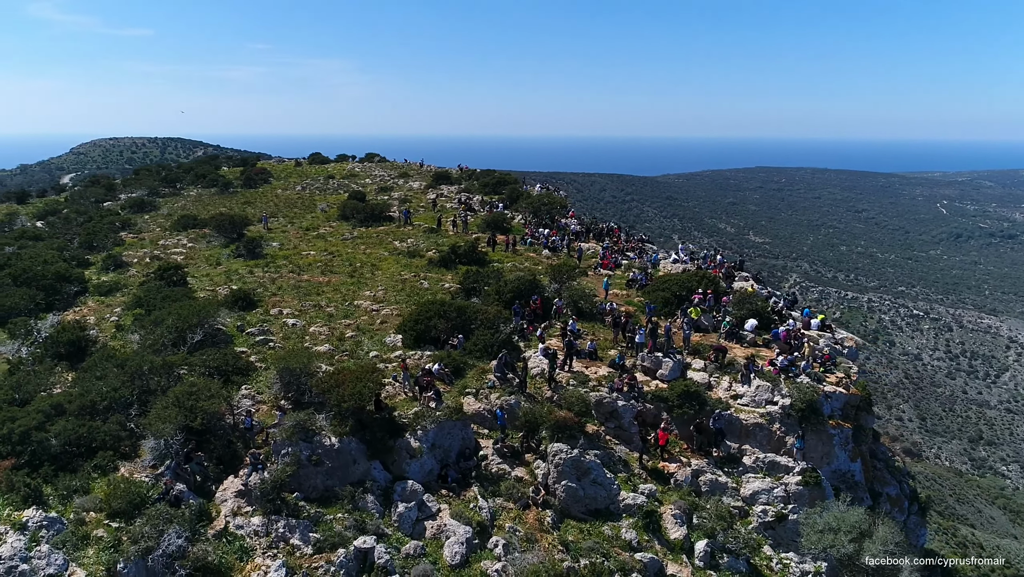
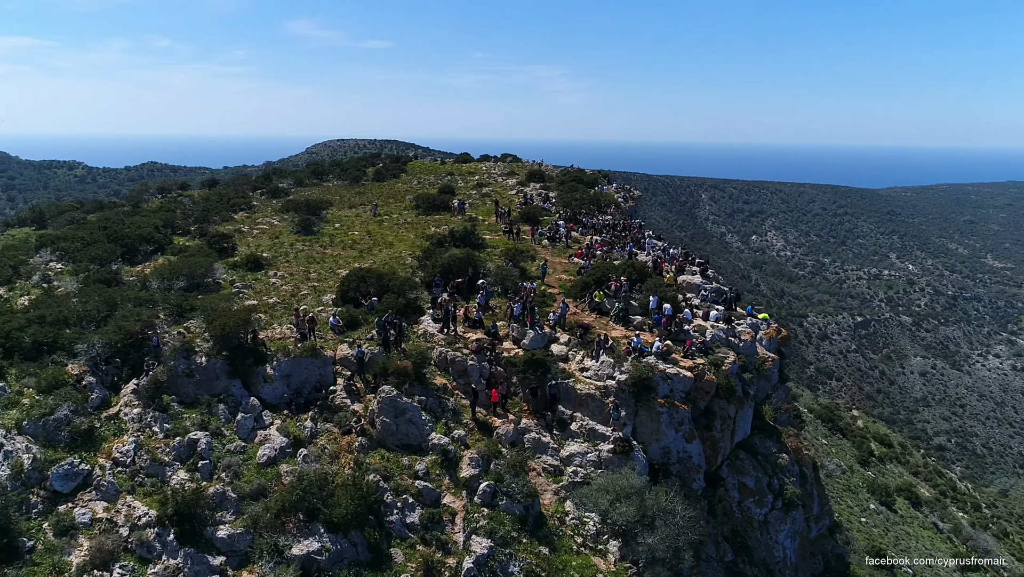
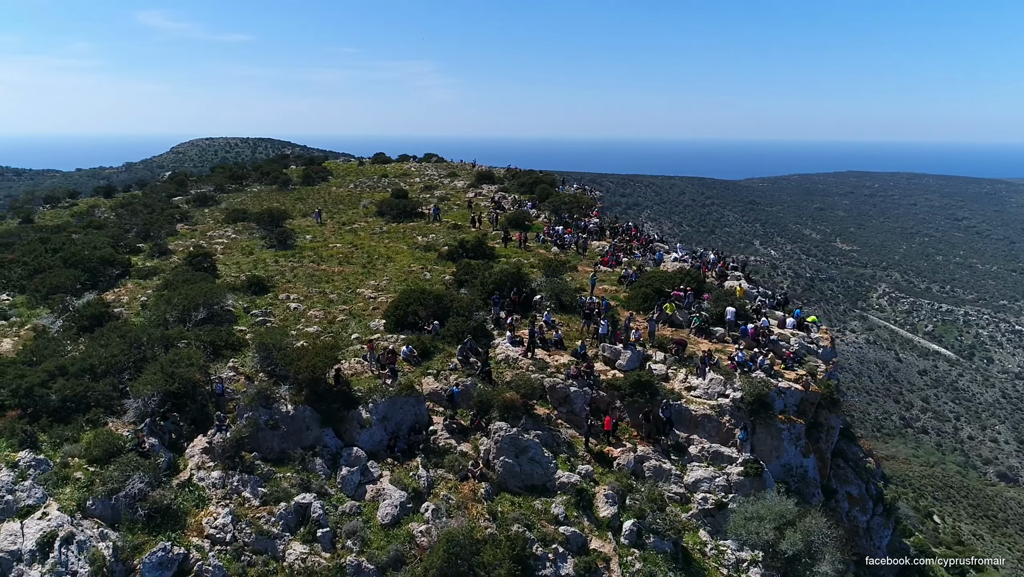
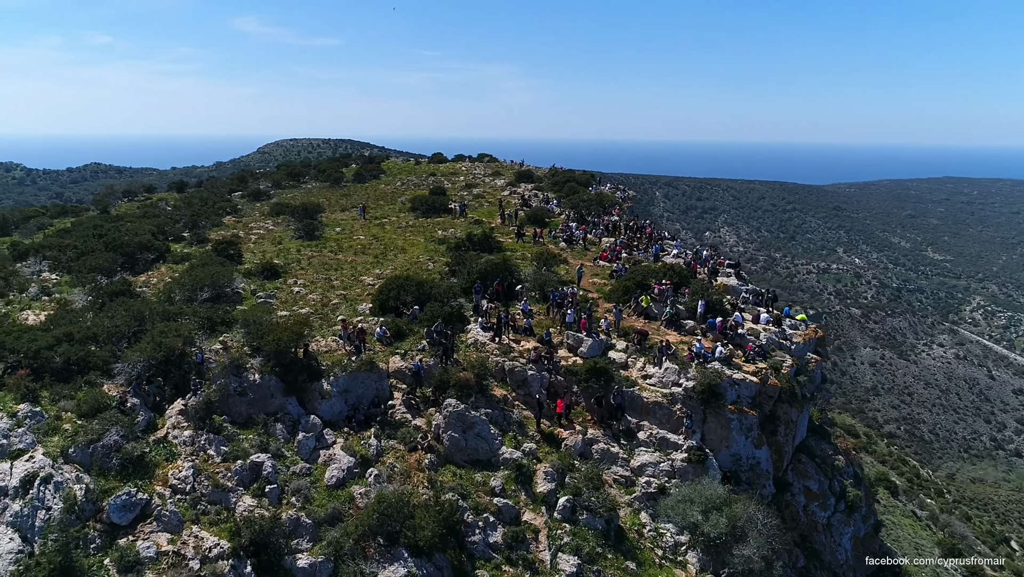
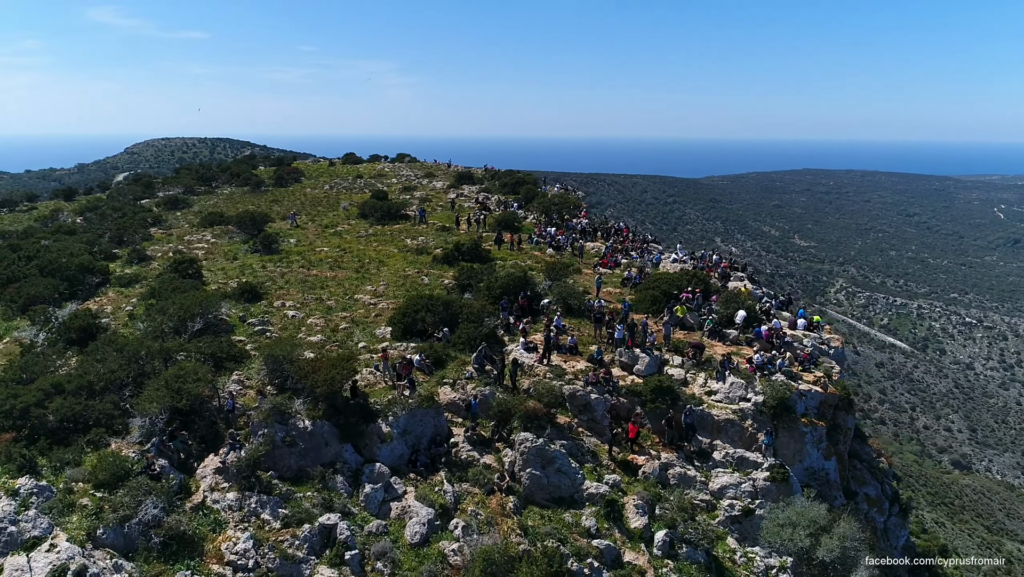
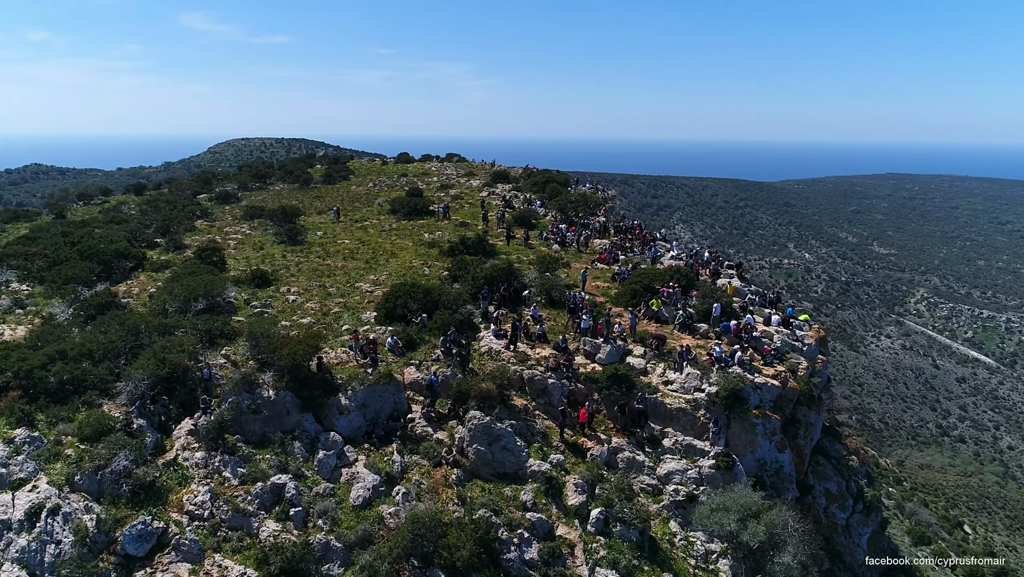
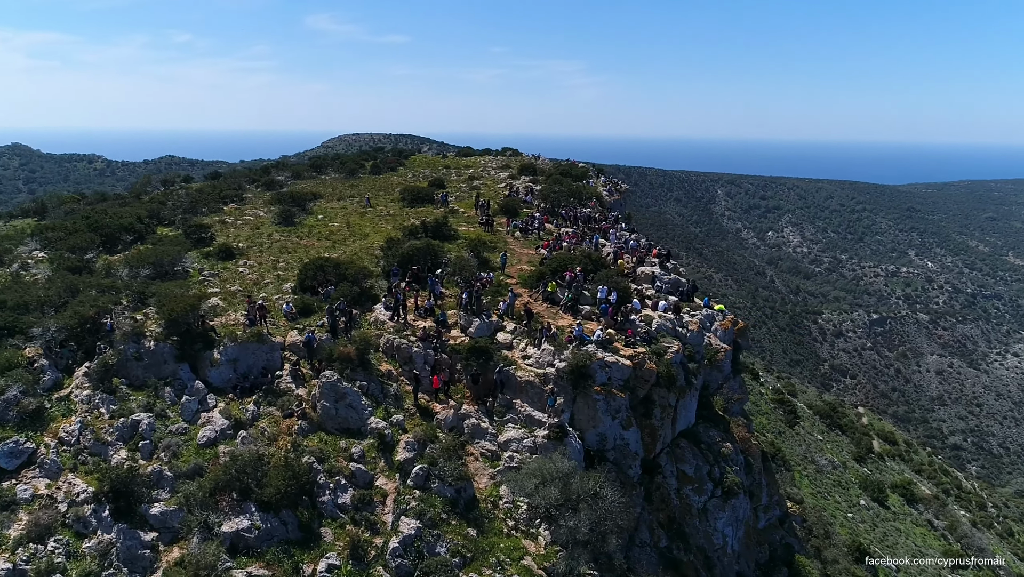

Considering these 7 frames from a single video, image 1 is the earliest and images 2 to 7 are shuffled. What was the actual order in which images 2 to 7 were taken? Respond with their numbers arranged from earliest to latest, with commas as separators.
5, 3, 6, 4, 2, 7
